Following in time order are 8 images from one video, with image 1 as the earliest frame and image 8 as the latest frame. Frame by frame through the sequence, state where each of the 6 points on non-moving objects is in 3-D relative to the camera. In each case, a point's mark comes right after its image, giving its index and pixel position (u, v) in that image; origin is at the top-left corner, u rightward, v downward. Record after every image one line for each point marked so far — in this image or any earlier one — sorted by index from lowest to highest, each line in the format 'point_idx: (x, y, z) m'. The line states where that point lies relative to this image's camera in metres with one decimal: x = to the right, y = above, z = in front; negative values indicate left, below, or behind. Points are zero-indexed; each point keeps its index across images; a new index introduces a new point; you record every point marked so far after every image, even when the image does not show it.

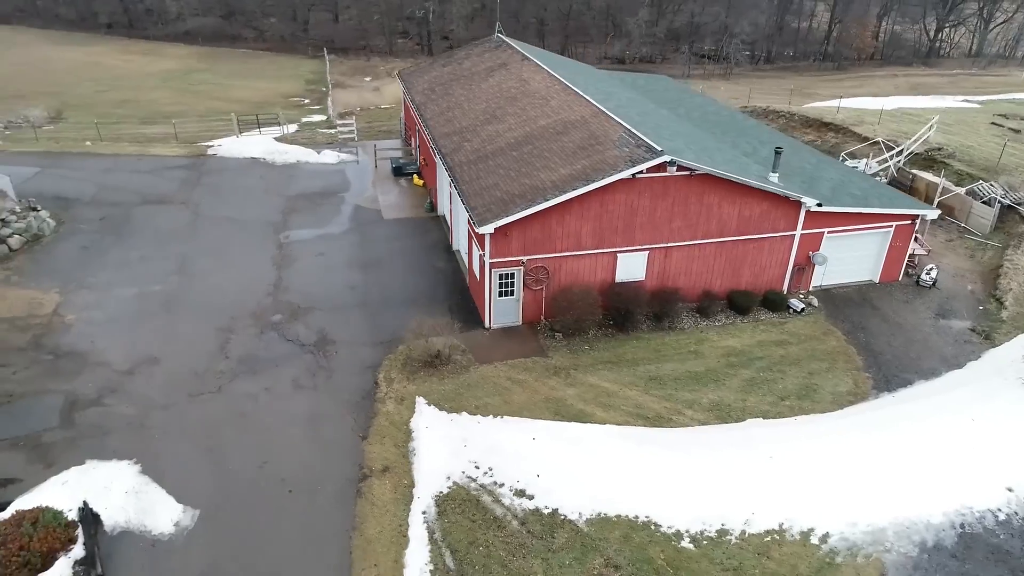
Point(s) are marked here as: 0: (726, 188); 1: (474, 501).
0: (+5.1, +2.3, +16.7) m
1: (-0.7, -3.6, +12.2) m
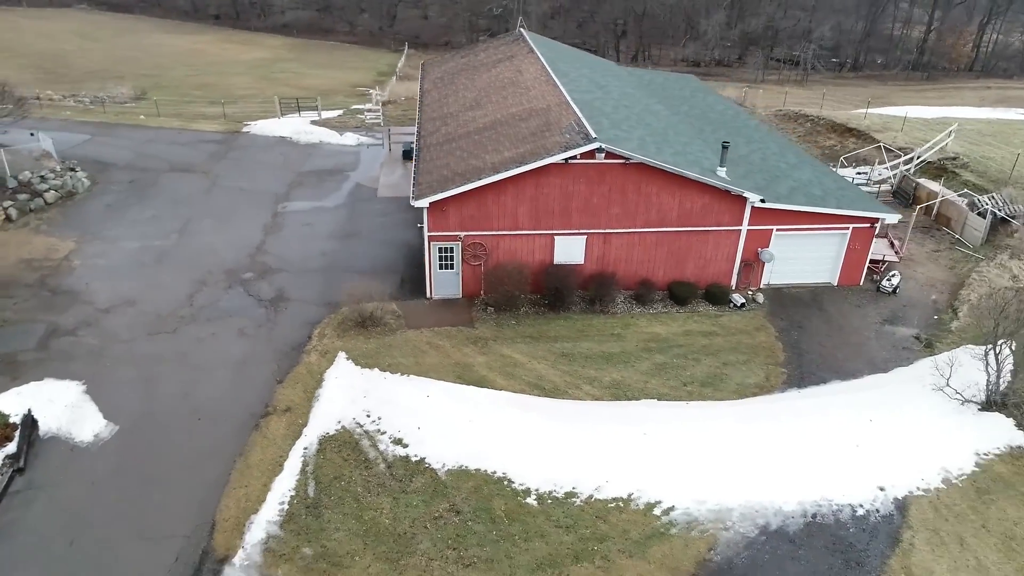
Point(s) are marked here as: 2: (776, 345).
0: (+3.7, +2.6, +17.1) m
1: (-3.0, -2.8, +13.4) m
2: (+6.1, -1.3, +16.6) m
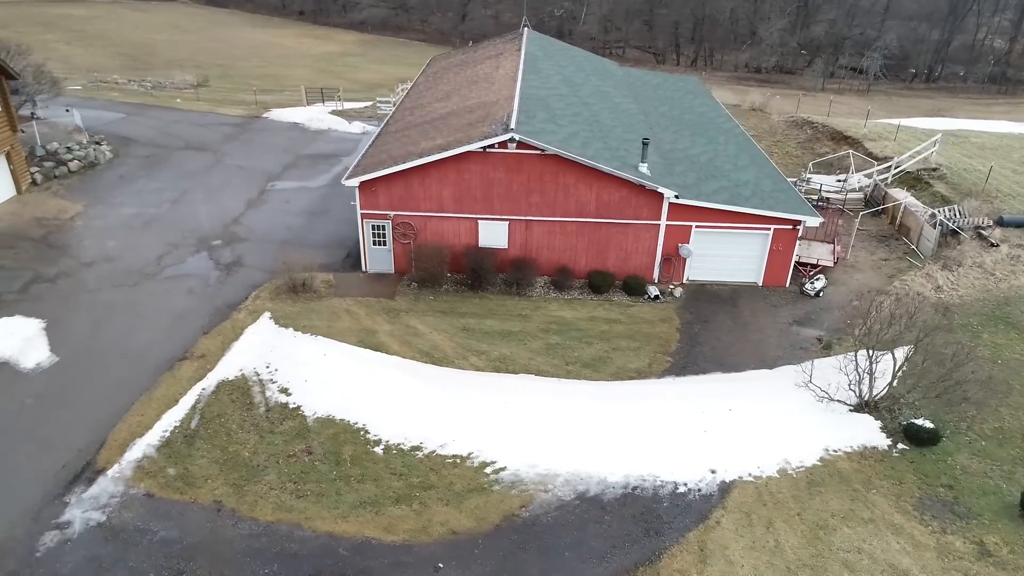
0: (+1.8, +2.9, +17.9) m
1: (-5.6, -2.0, +15.1) m
2: (+3.9, -1.1, +17.2) m
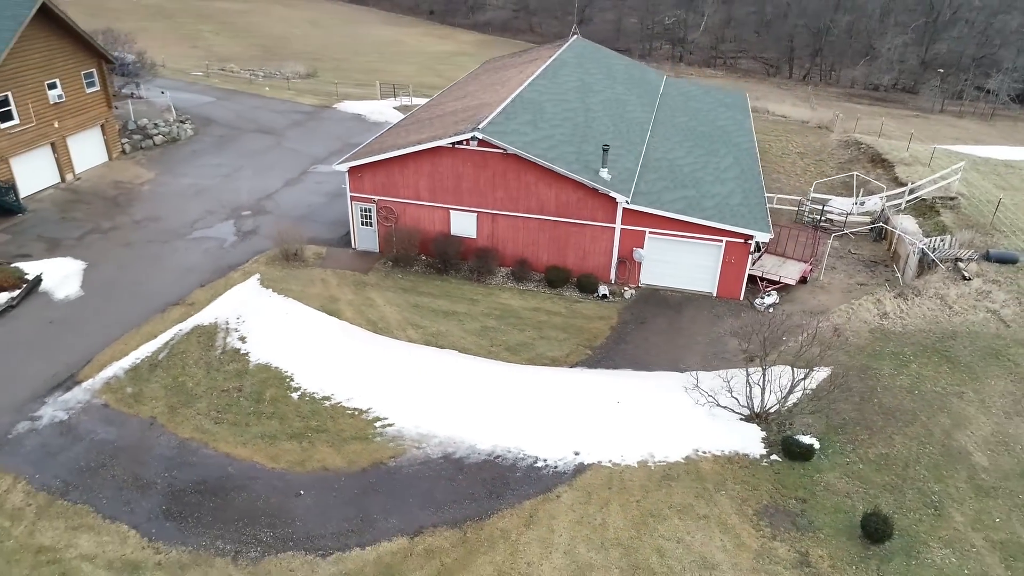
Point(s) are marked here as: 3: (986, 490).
0: (+0.8, +3.1, +19.2) m
1: (-7.4, -1.1, +17.8) m
2: (+2.3, -1.1, +18.2) m
3: (+9.0, -3.8, +13.6) m
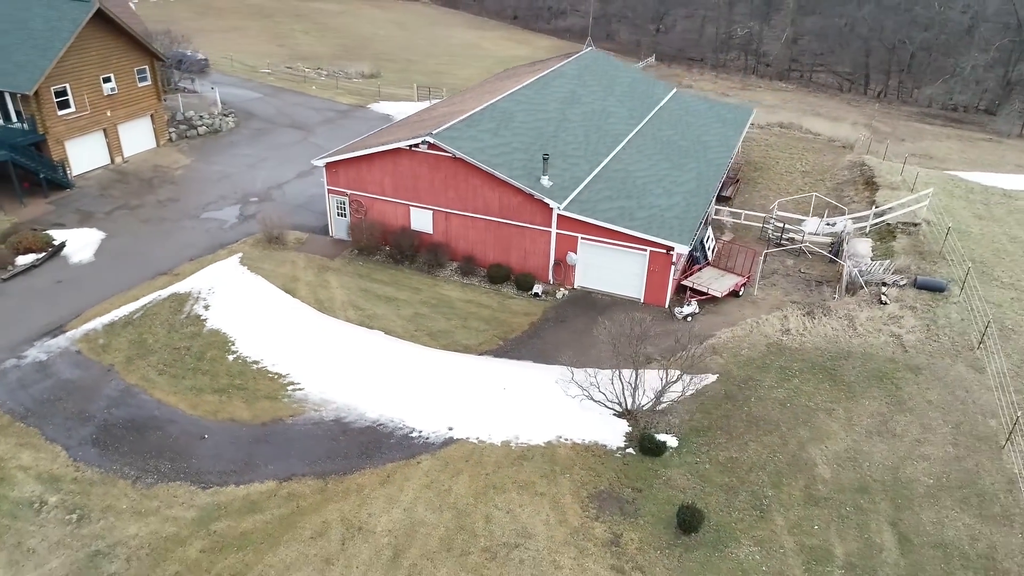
0: (-0.8, +3.3, +20.9) m
1: (-9.4, -0.3, +20.5) m
2: (+0.3, -1.1, +19.7) m
3: (+6.1, -4.2, +14.2) m
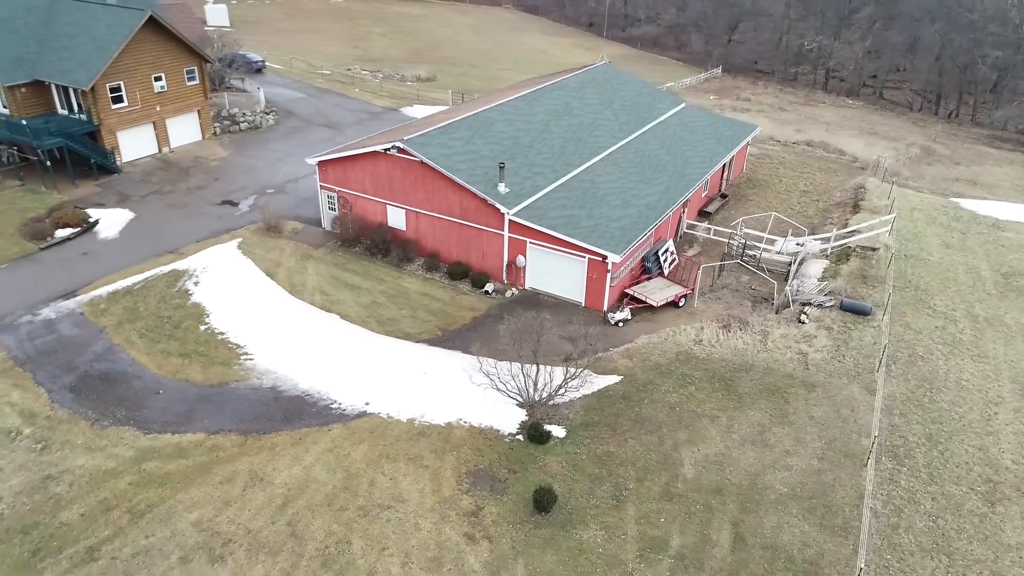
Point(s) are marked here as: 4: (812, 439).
0: (-2.0, +3.4, +22.8) m
1: (-10.9, +0.5, +23.4) m
2: (-1.4, -1.0, +21.4) m
3: (+3.4, -4.4, +15.3) m
4: (+6.8, -3.4, +16.2) m
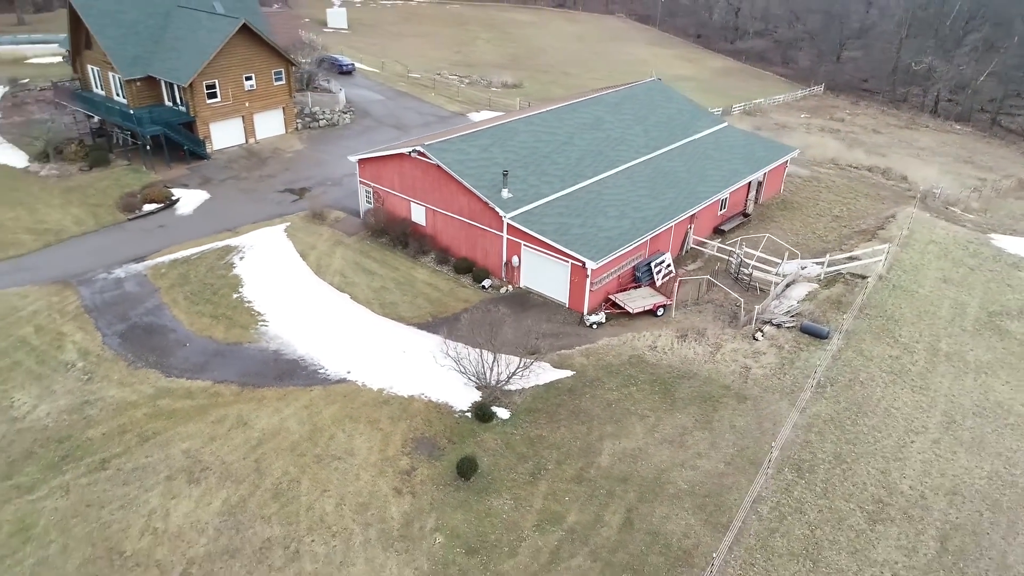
0: (-1.9, +3.7, +25.2) m
1: (-10.7, +1.5, +27.2) m
2: (-1.9, -0.7, +23.7) m
3: (+1.7, -4.5, +17.0) m
4: (+5.2, -3.8, +17.3) m
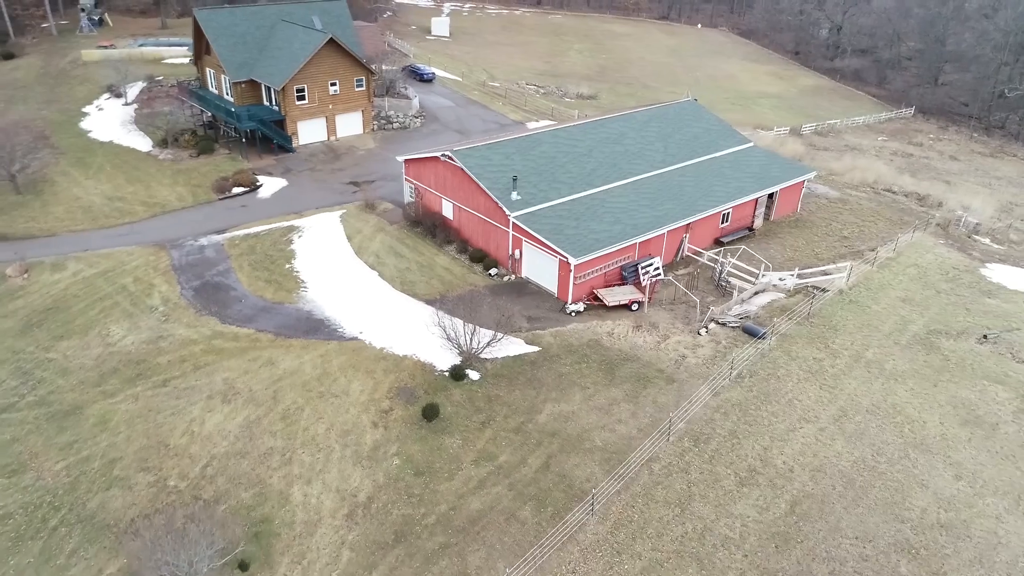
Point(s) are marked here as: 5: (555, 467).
0: (-1.4, +4.2, +29.4) m
1: (-10.0, +2.7, +32.7) m
2: (-2.0, -0.1, +28.0) m
3: (+0.2, -4.1, +20.8) m
4: (+3.8, -3.7, +20.6) m
5: (+1.2, -4.9, +19.4) m
